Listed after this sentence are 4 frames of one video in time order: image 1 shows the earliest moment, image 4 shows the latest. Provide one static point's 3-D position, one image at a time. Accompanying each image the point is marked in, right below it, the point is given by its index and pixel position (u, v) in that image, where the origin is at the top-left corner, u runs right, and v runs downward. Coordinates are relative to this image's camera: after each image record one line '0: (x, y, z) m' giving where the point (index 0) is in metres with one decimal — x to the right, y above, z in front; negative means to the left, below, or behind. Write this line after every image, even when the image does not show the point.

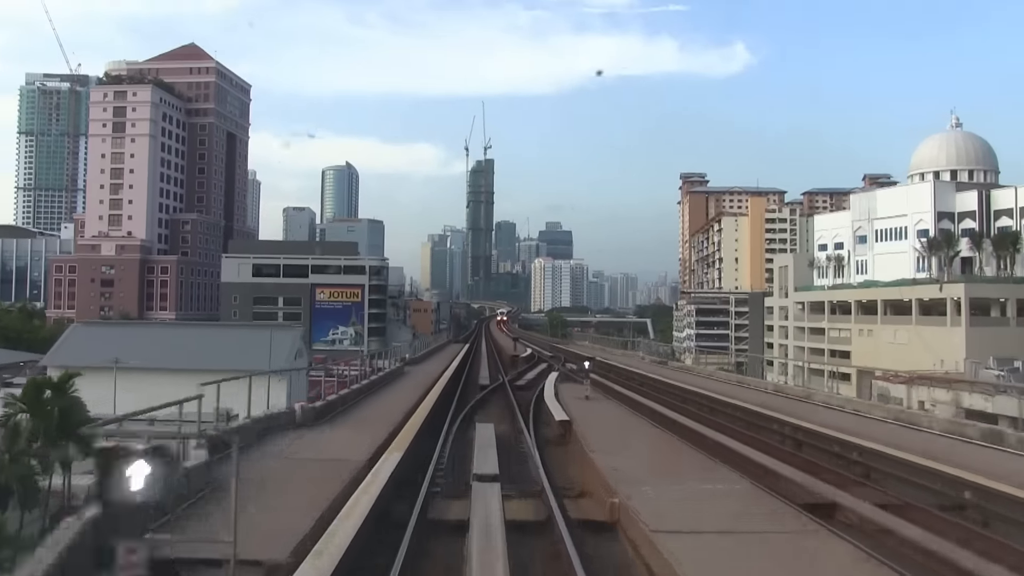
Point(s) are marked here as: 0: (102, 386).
0: (-8.8, -2.1, +16.1) m
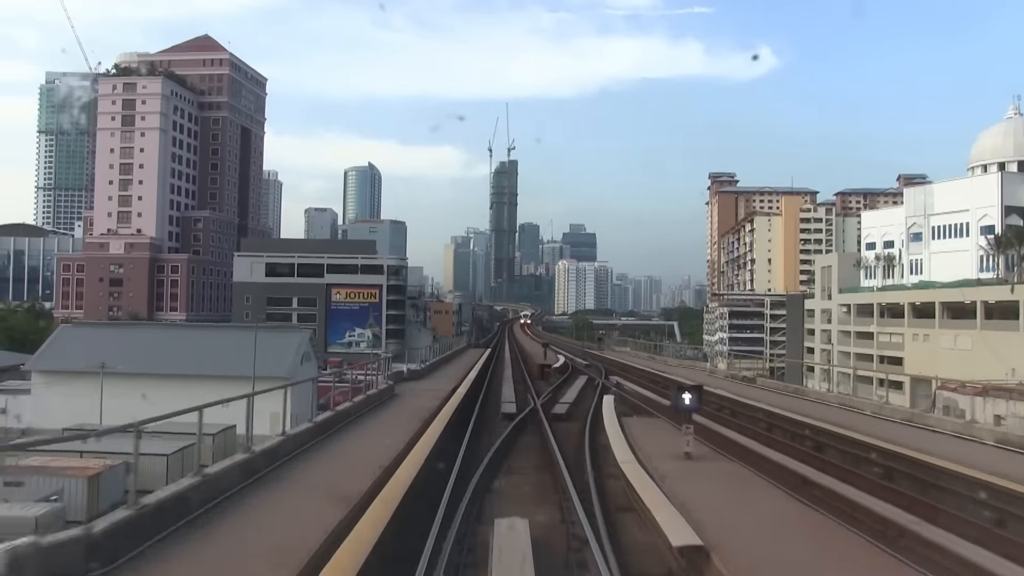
0: (-8.3, -2.0, +14.7) m
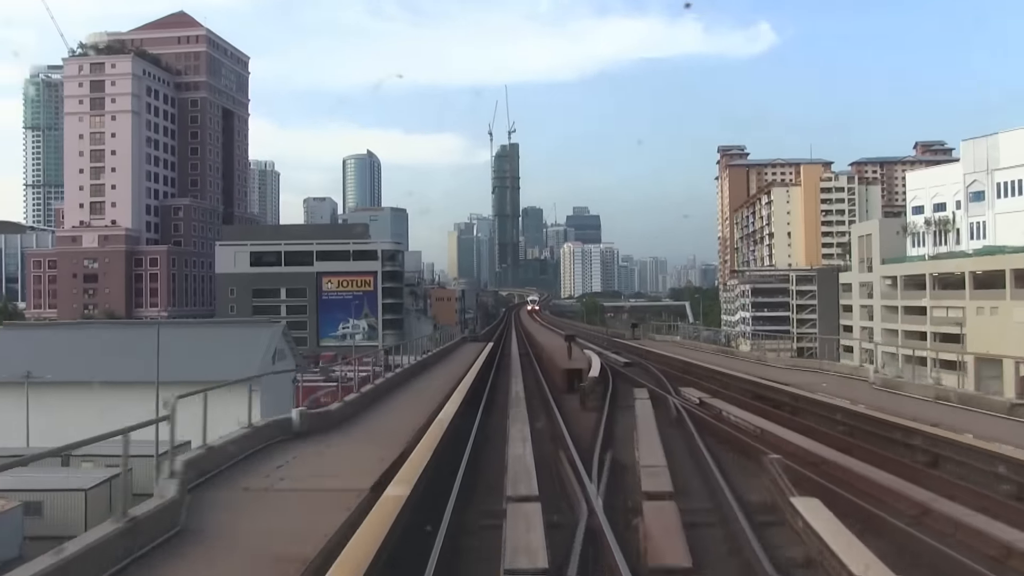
0: (-8.1, -1.9, +12.1) m
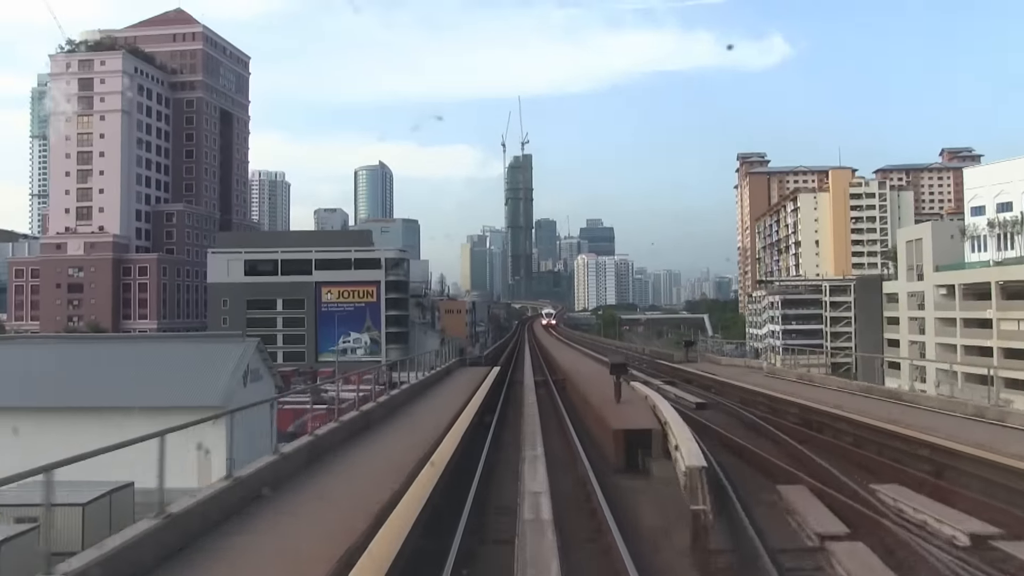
0: (-8.0, -2.0, +9.9) m
